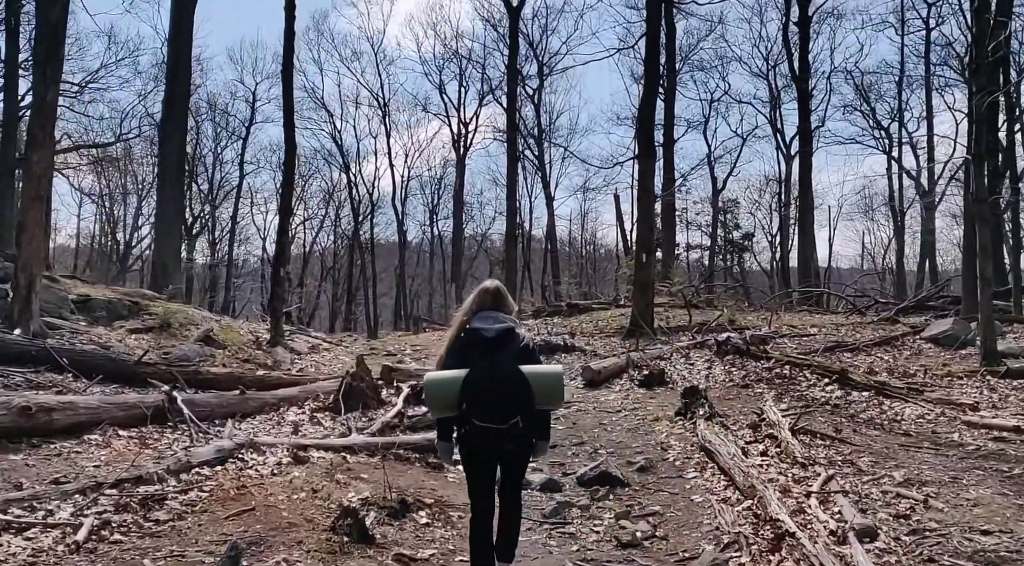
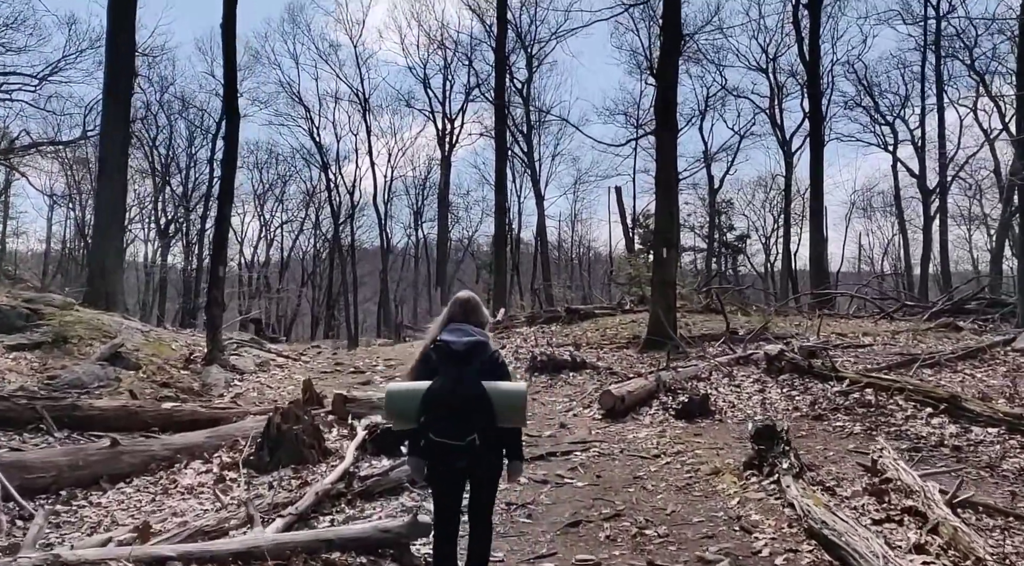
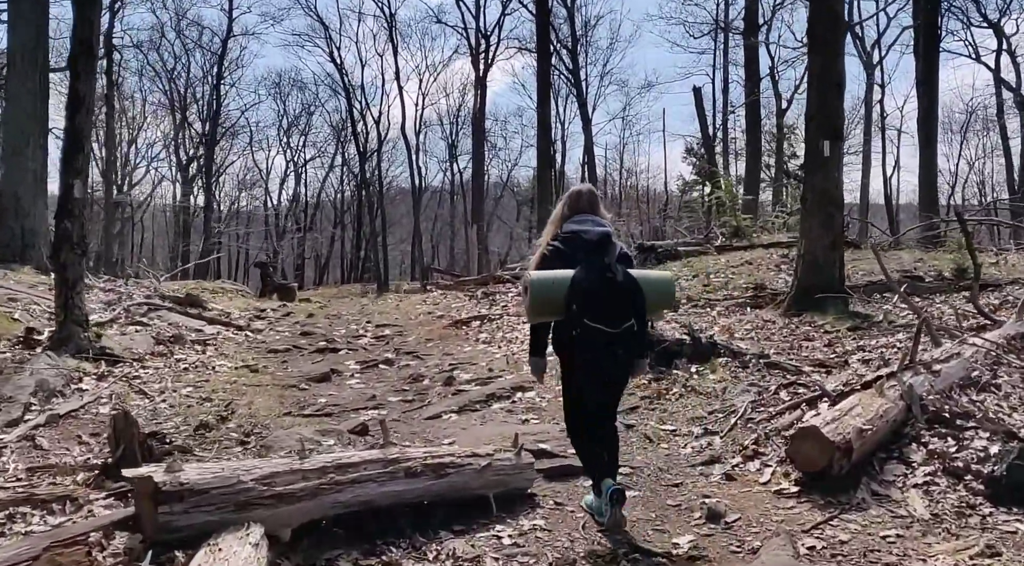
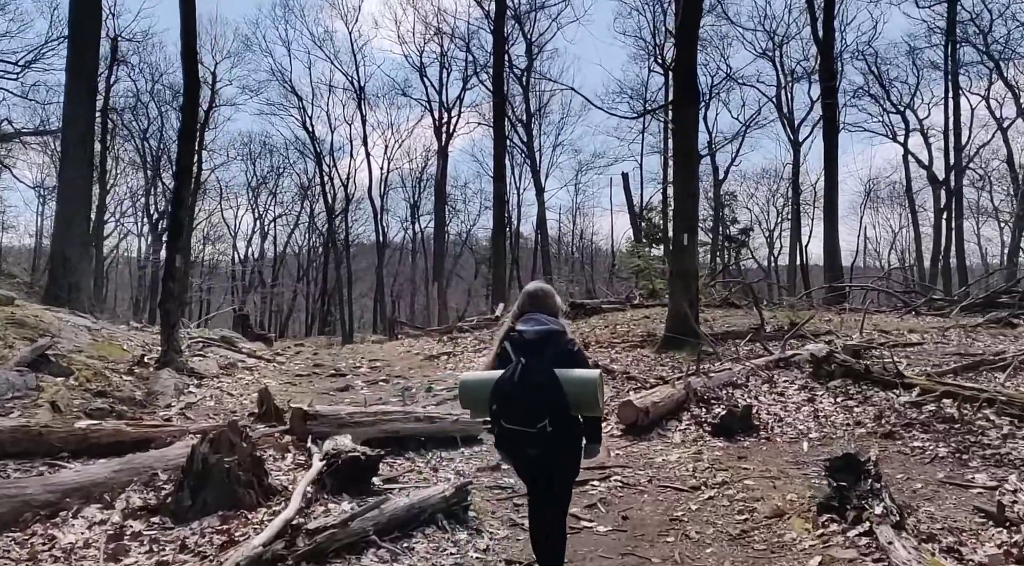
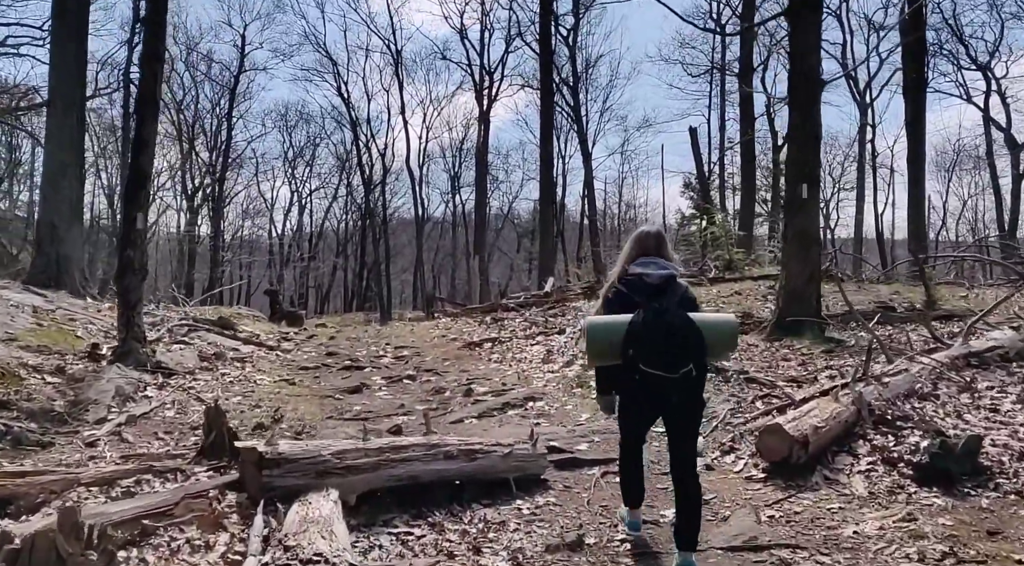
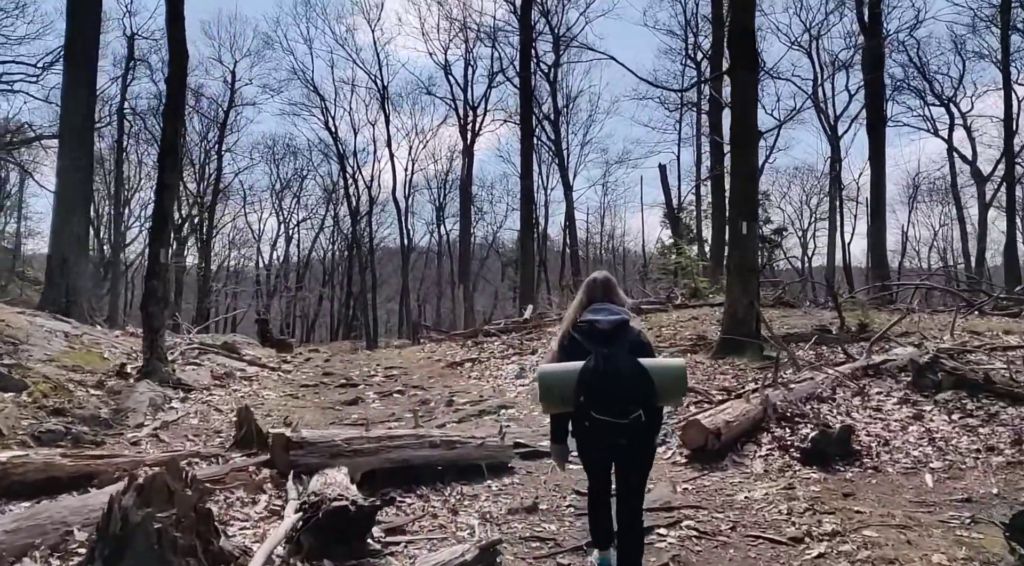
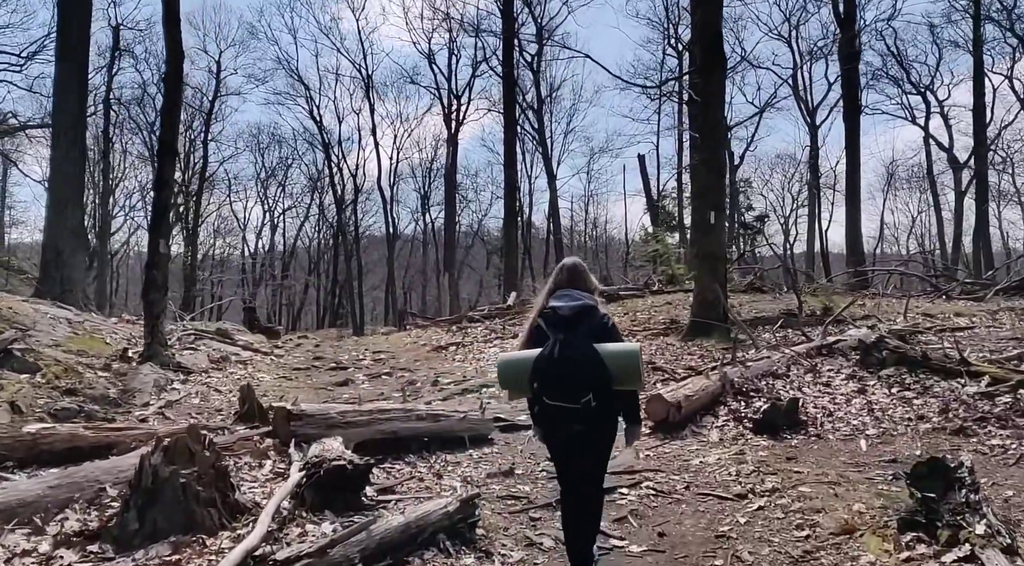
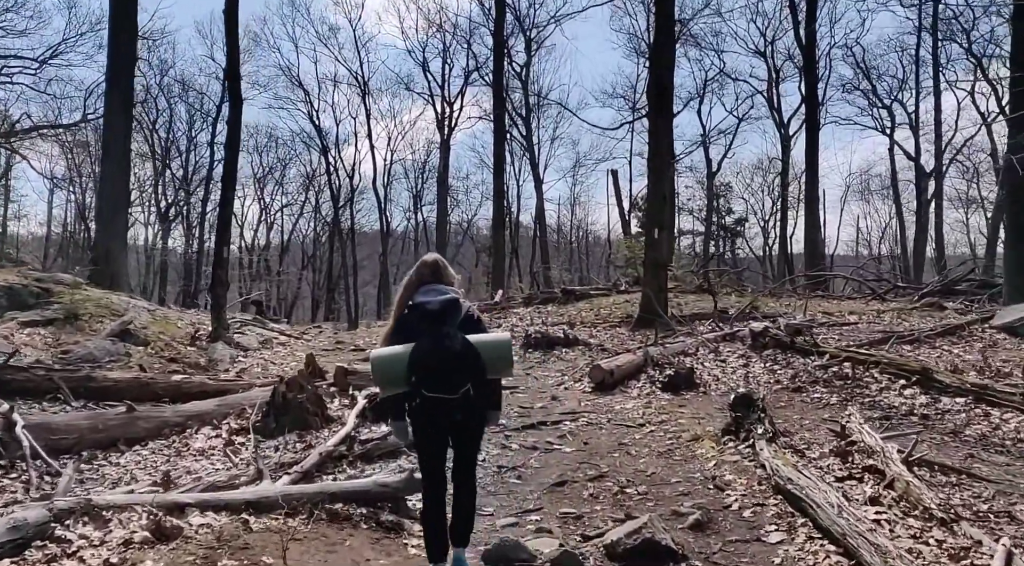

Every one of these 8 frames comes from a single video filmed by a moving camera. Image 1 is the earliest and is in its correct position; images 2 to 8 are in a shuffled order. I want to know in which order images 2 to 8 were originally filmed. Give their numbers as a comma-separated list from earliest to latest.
8, 2, 4, 7, 6, 5, 3
